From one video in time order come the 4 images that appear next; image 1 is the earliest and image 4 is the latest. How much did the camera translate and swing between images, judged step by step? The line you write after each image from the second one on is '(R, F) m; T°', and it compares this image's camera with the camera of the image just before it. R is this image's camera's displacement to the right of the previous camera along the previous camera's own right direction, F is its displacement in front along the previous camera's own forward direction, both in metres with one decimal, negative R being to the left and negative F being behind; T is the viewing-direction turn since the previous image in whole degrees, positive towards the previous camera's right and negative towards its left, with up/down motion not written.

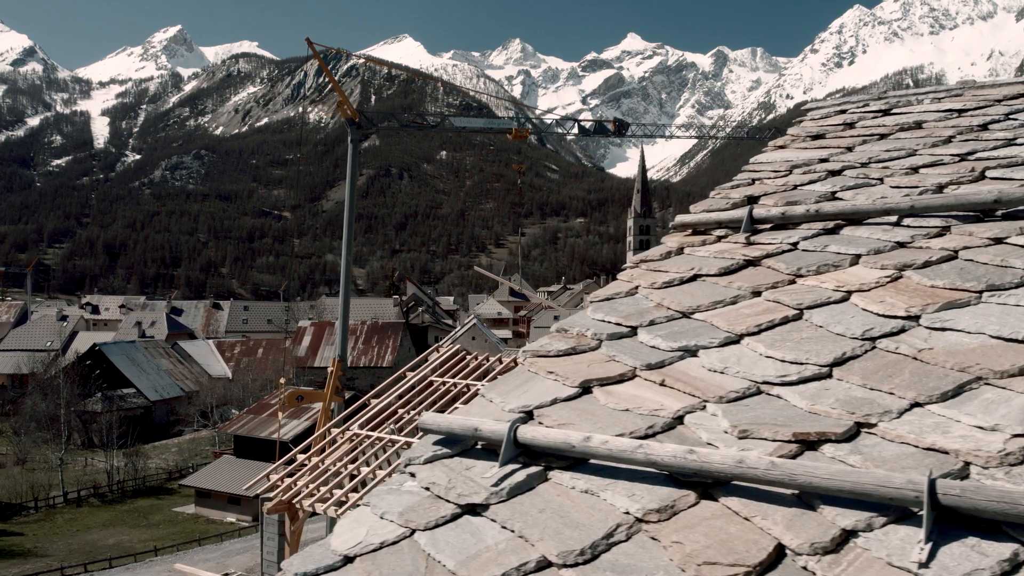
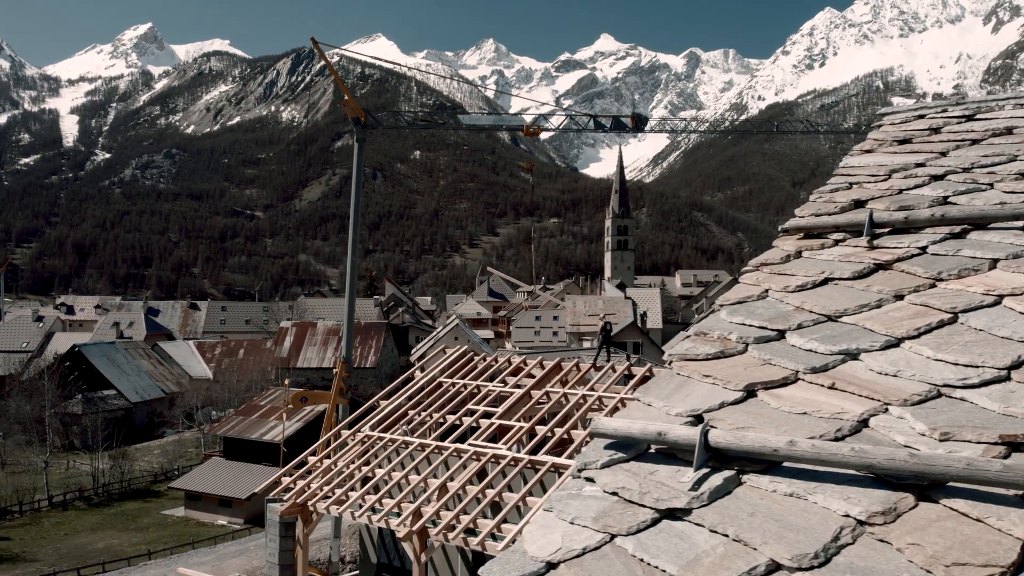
(-0.7, 0.0) m; +1°
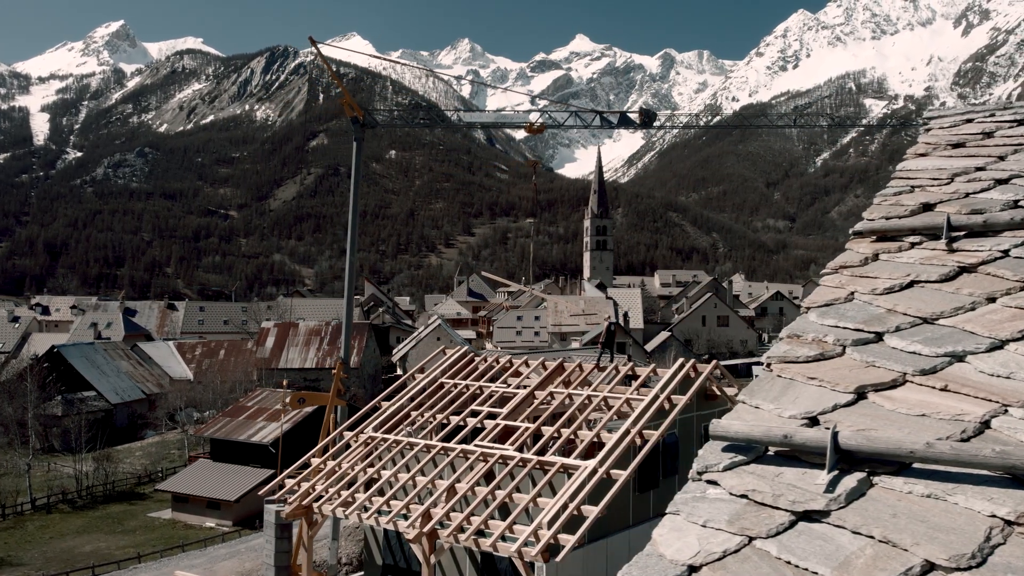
(-0.5, 0.0) m; +1°
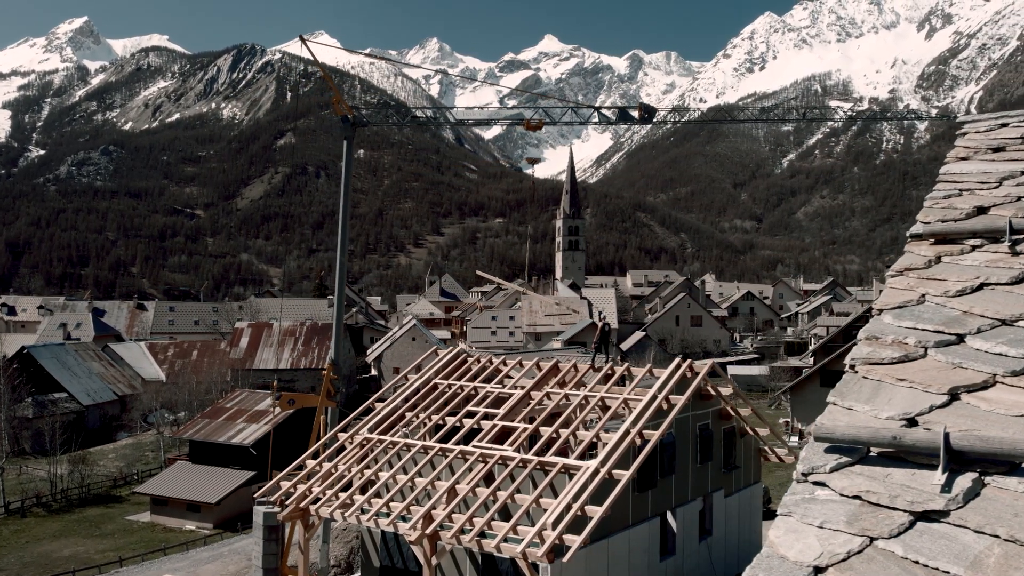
(-0.5, 0.0) m; +2°
